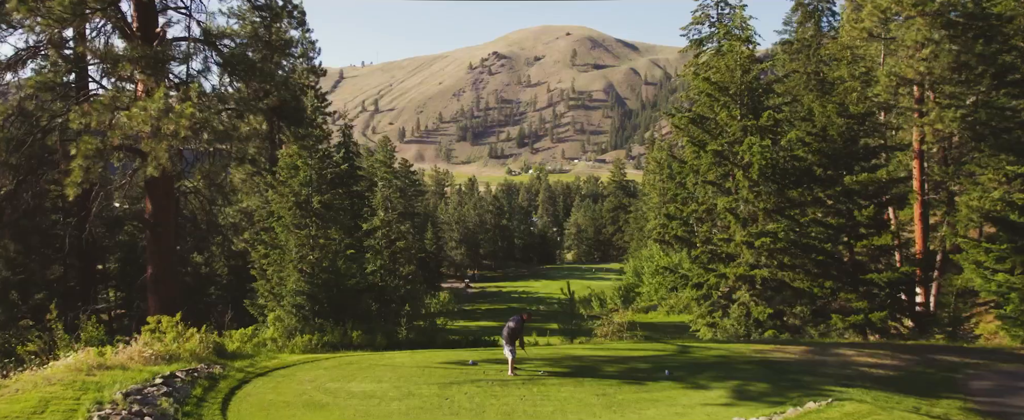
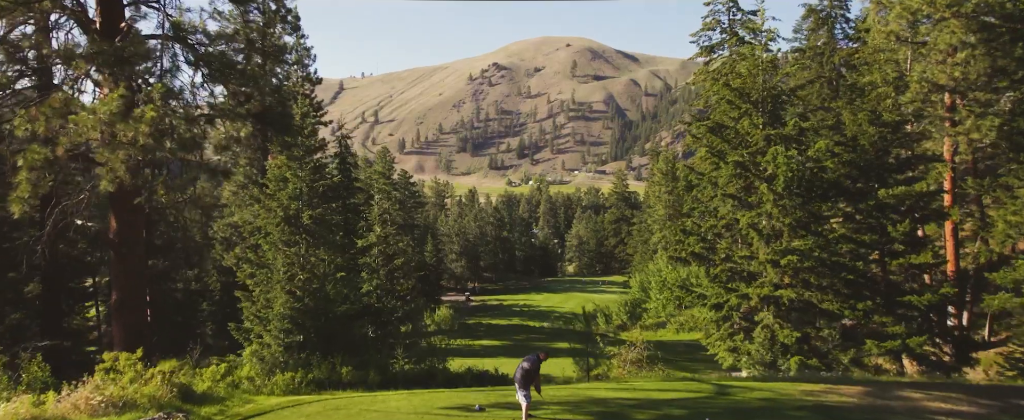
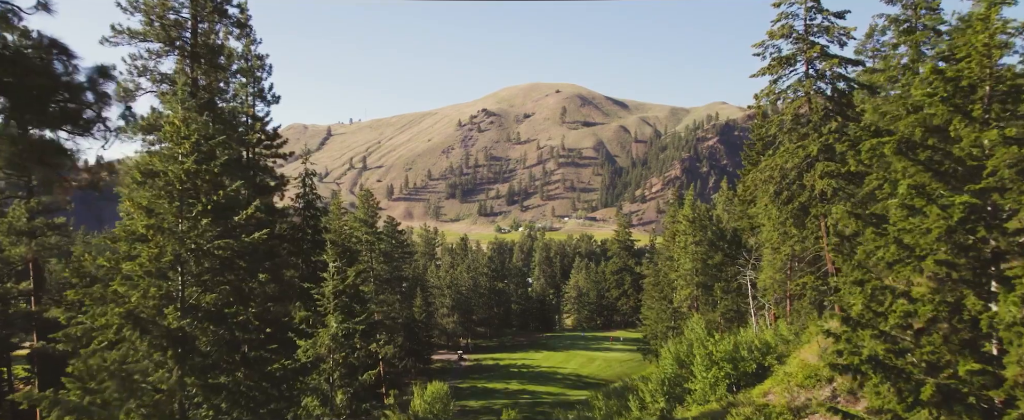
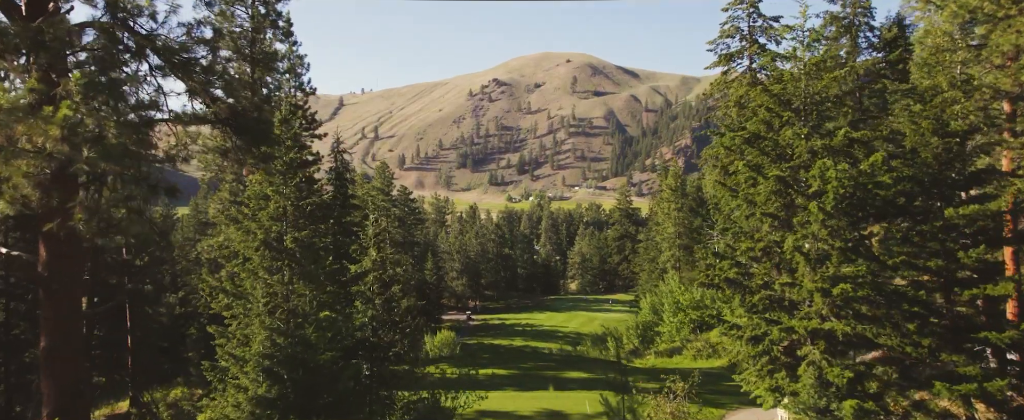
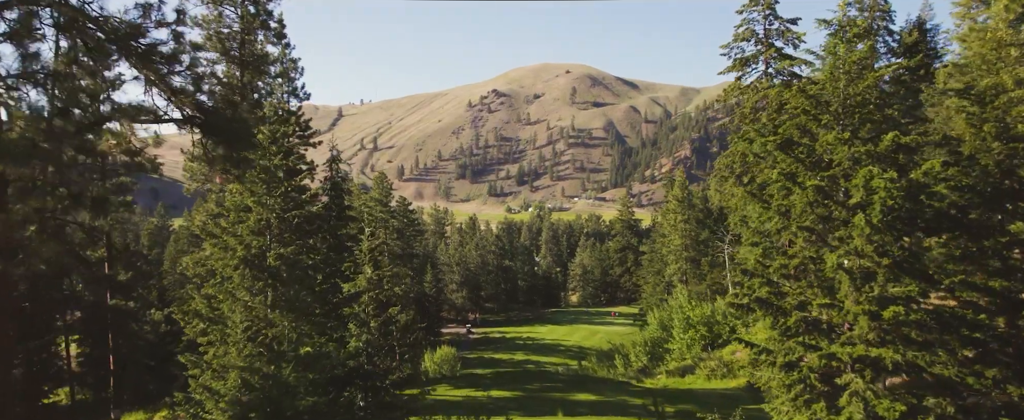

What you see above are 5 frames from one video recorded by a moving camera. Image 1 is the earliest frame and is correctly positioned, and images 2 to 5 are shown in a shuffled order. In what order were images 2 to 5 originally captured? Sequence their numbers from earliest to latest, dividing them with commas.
2, 4, 5, 3
